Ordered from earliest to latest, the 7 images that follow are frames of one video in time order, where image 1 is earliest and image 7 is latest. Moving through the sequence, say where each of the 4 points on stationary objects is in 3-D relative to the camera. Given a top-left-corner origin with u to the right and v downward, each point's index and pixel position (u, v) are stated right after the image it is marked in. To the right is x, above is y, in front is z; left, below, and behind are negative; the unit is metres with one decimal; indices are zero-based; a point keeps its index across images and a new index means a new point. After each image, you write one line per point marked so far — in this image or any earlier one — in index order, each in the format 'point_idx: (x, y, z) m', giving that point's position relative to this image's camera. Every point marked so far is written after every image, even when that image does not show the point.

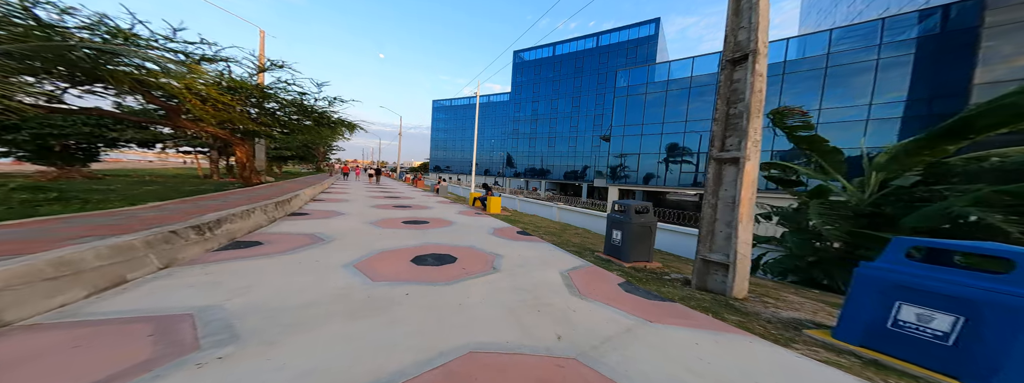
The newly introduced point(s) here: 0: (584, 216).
0: (+2.3, -0.8, +8.8) m
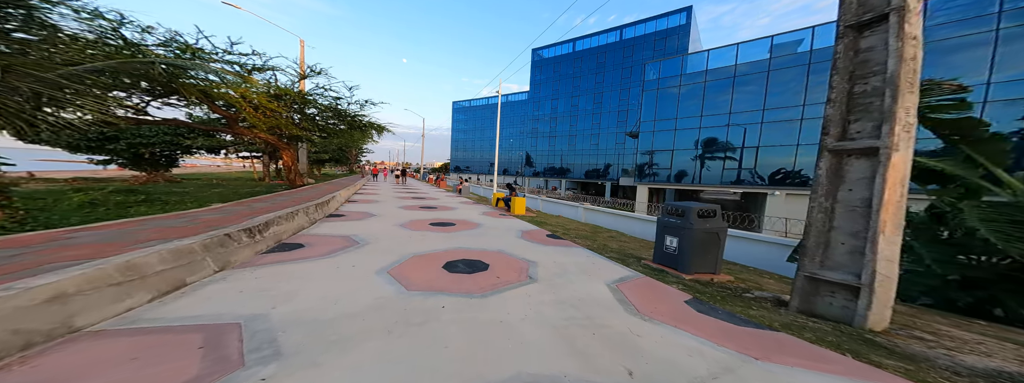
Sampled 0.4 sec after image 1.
0: (+3.2, -0.8, +8.4) m
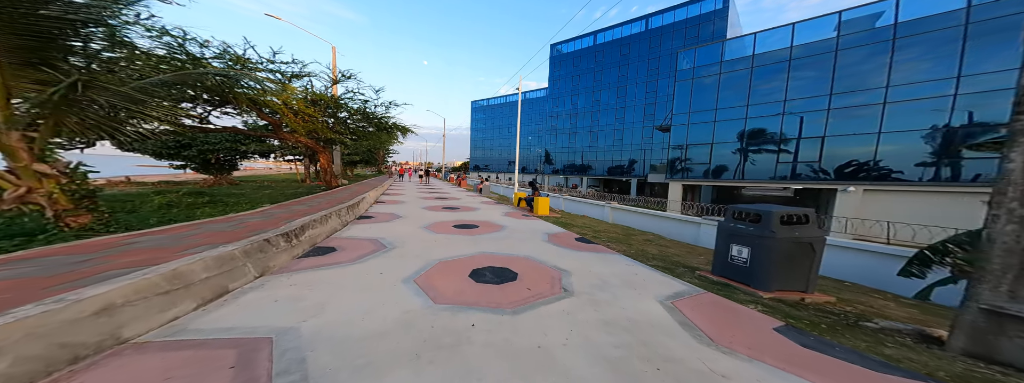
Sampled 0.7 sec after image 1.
0: (+4.0, -0.8, +8.0) m
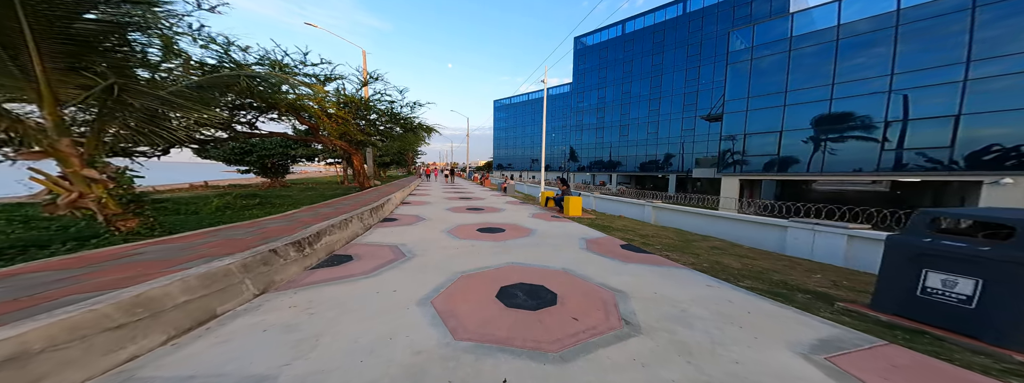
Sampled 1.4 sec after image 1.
0: (+4.9, -0.7, +6.8) m
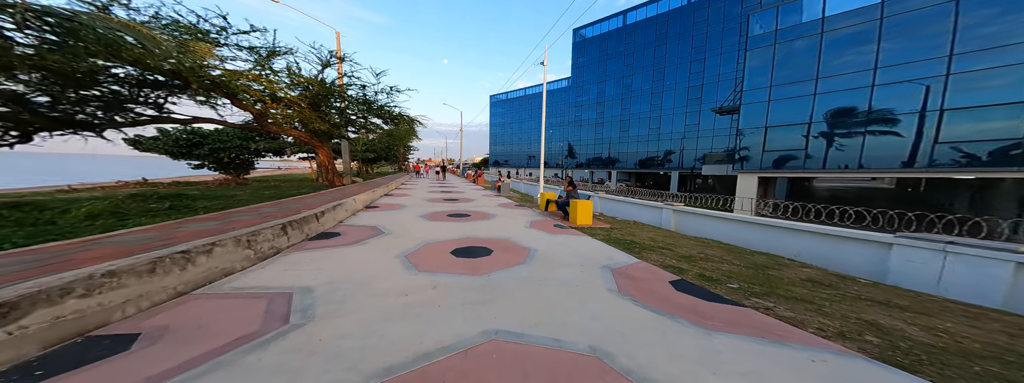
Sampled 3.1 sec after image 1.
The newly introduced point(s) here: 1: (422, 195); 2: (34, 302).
0: (+4.7, -0.7, +5.3) m
1: (-4.4, -0.2, +12.5) m
2: (-2.4, -0.6, +1.4) m
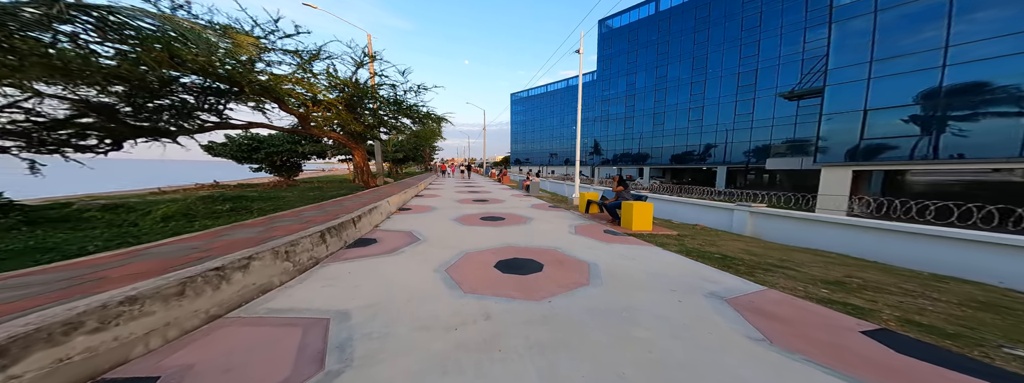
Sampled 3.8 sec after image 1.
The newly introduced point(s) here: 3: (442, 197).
0: (+5.5, -0.7, +4.2) m
1: (-2.6, -0.1, +12.3) m
2: (-2.0, -0.6, +1.1) m
3: (-3.0, -0.2, +11.6) m
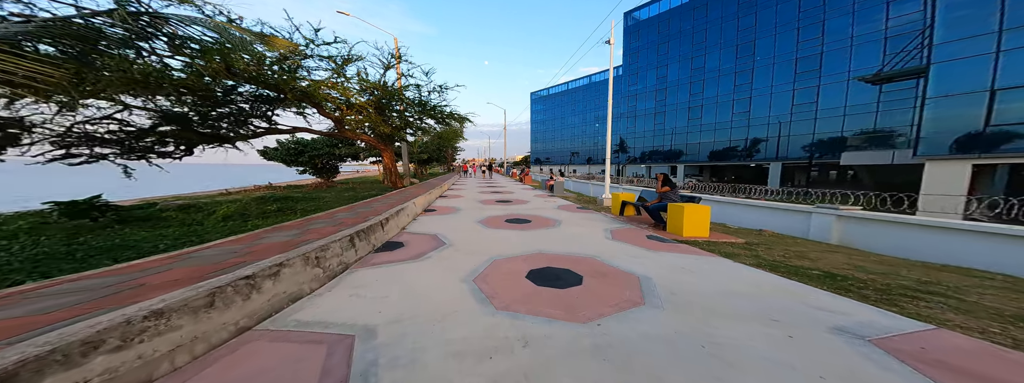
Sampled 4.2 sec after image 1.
0: (+6.1, -0.7, +3.3) m
1: (-1.1, -0.1, +12.2) m
2: (-1.8, -0.7, +1.0) m
3: (-1.6, -0.2, +11.6) m
